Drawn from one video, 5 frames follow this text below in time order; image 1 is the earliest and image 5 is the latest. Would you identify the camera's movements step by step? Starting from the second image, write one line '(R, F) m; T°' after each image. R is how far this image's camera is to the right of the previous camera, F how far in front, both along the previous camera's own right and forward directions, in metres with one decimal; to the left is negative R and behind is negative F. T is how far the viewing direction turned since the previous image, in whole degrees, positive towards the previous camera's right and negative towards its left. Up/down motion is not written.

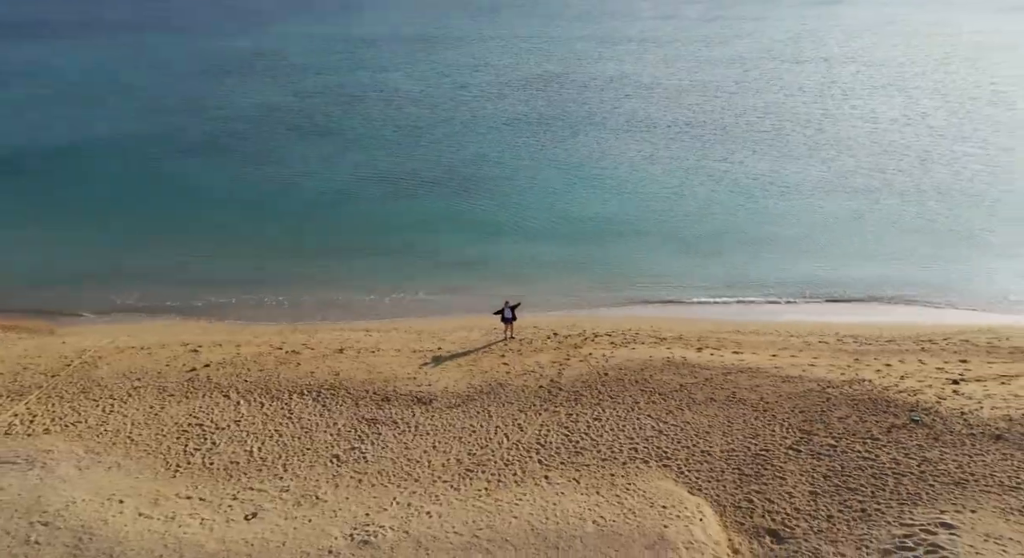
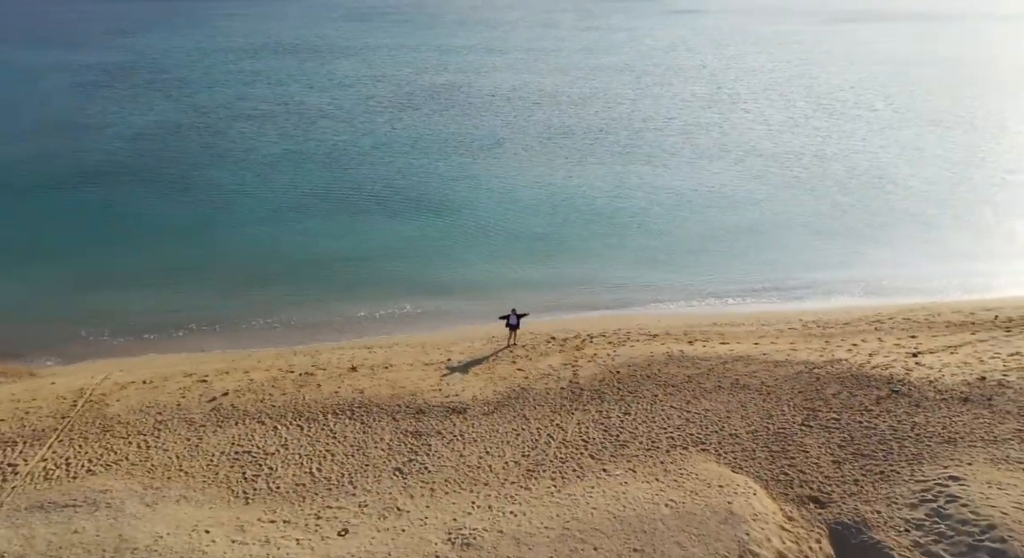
(-2.4, -0.4) m; +8°
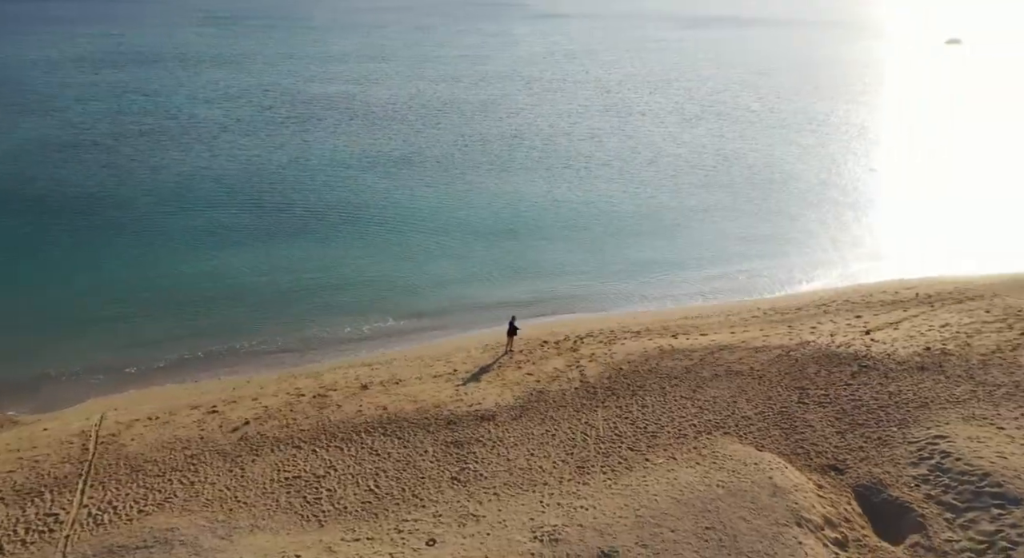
(-2.4, -0.3) m; +9°
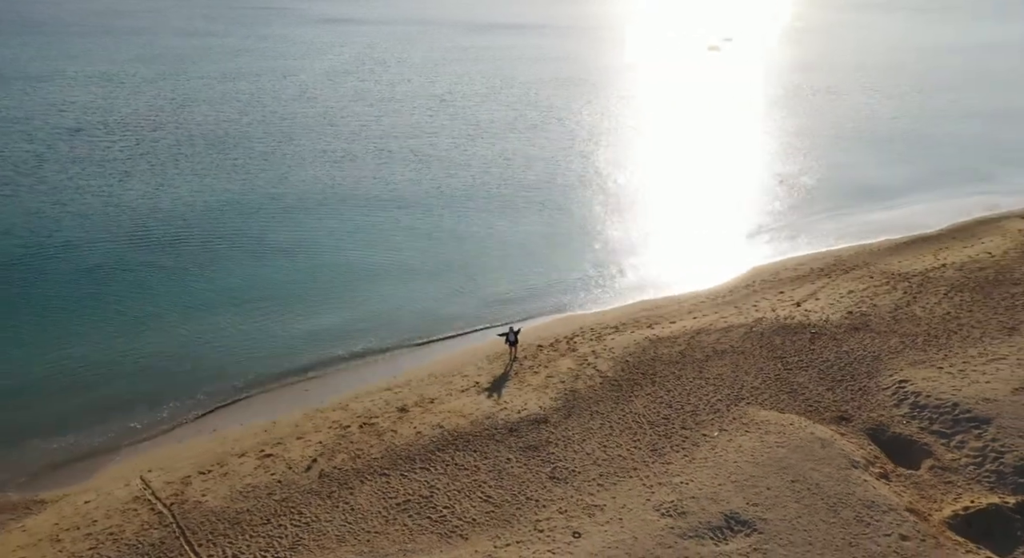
(-4.2, -0.4) m; +14°
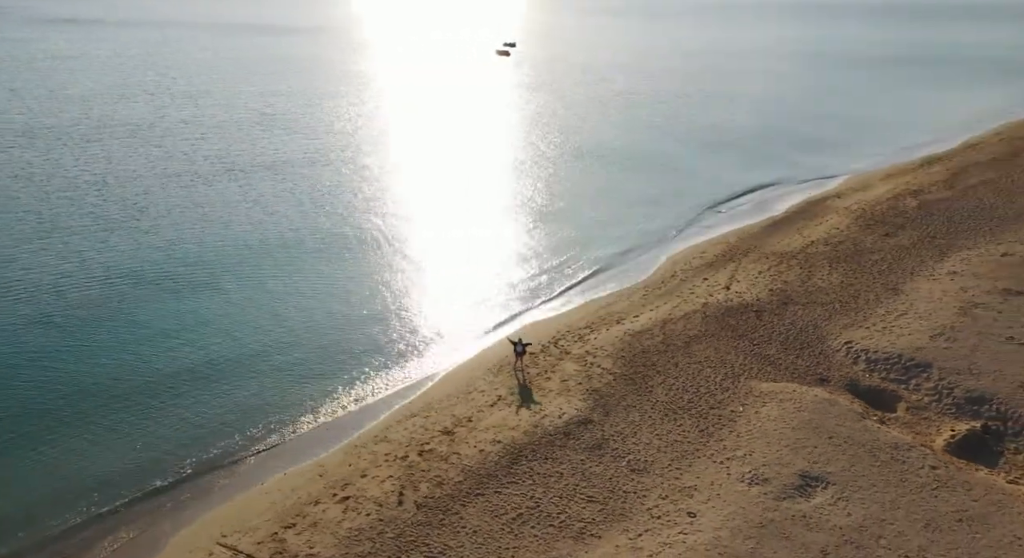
(-4.5, -0.2) m; +14°
